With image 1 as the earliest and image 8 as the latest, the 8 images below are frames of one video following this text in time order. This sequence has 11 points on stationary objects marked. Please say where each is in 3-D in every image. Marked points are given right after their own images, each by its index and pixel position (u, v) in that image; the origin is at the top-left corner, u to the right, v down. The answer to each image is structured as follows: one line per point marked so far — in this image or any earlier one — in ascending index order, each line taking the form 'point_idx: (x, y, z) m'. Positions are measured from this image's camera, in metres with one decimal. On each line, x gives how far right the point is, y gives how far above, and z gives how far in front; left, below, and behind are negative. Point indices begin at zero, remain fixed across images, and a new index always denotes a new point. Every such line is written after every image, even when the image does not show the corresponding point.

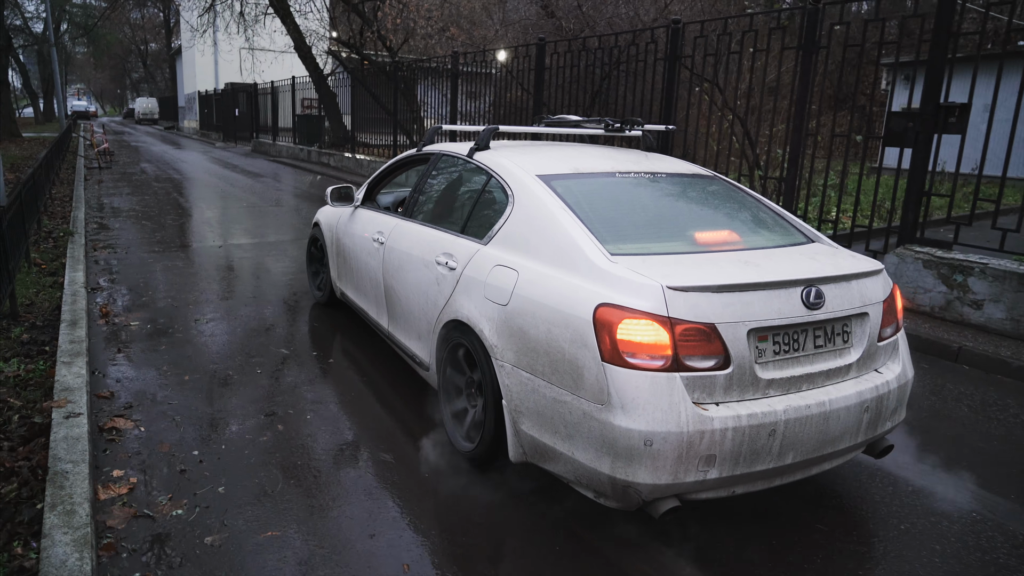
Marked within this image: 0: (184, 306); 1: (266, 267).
0: (-2.9, -0.1, +6.1) m
1: (-2.9, +0.3, +7.9) m
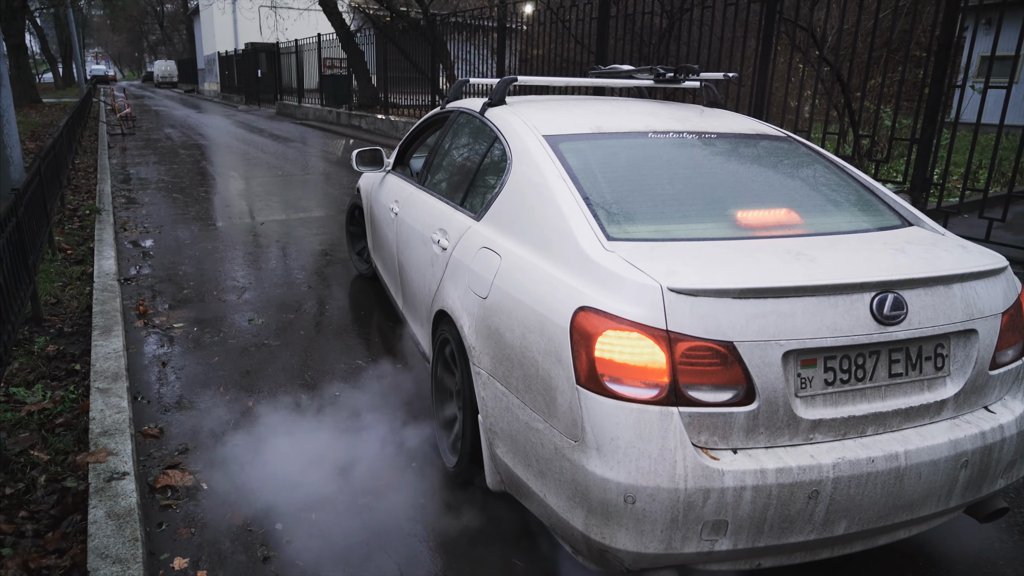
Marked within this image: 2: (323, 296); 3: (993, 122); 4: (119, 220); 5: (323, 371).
0: (-2.1, -0.1, +5.2) m
1: (-2.1, +0.4, +7.0) m
2: (-1.4, -0.1, +5.3) m
3: (+9.2, +3.2, +13.4) m
4: (-4.4, +0.8, +7.9) m
5: (-1.1, -0.5, +3.9) m
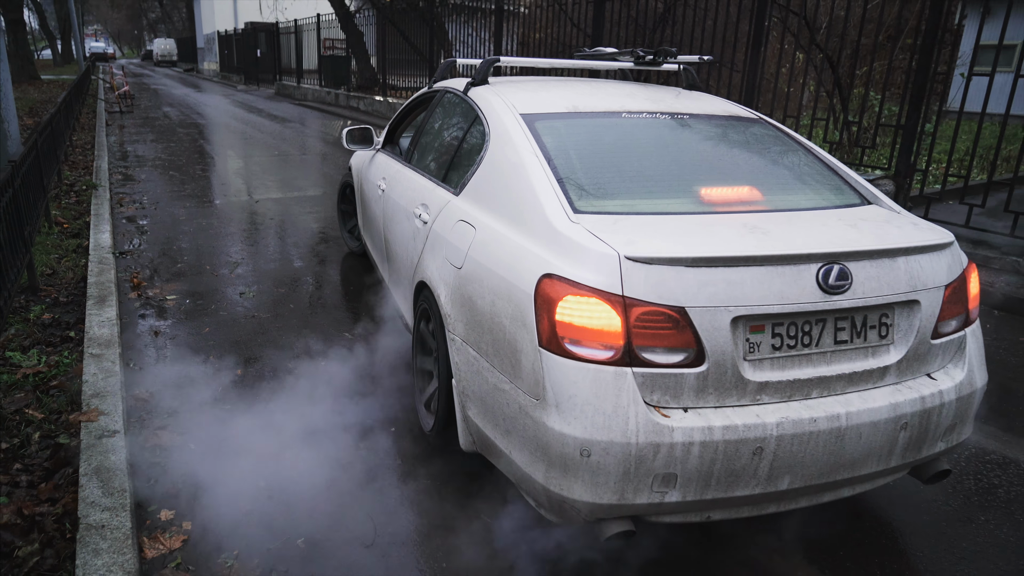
0: (-2.2, +0.1, +5.3) m
1: (-2.2, +0.7, +7.1) m
2: (-1.5, +0.1, +5.4) m
3: (+9.2, +3.4, +13.5) m
4: (-4.5, +1.1, +7.9) m
5: (-1.2, -0.3, +4.0) m
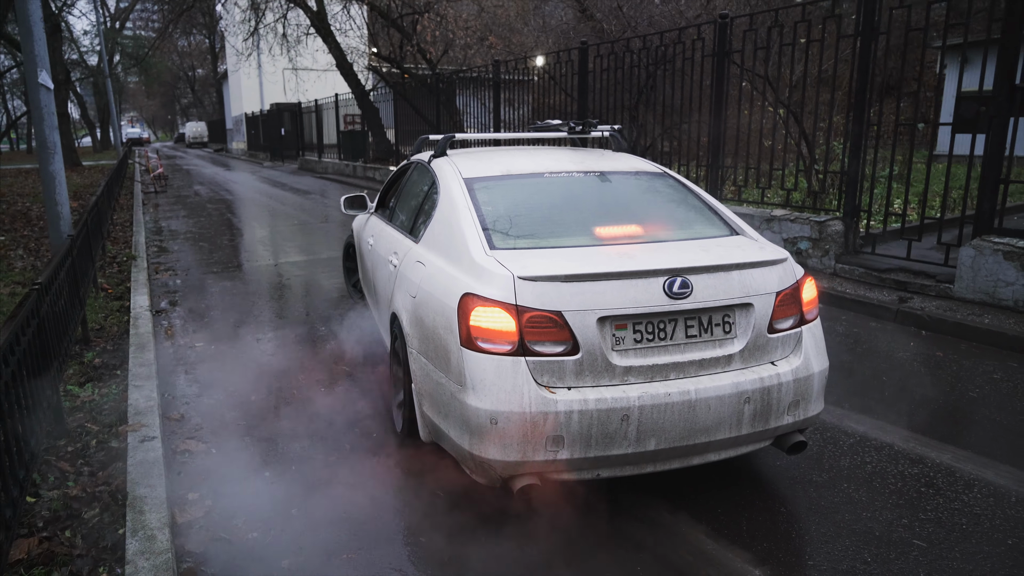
0: (-2.4, -0.3, +6.1) m
1: (-2.3, +0.1, +8.0) m
2: (-1.7, -0.3, +6.2) m
3: (+9.2, +2.7, +14.2) m
4: (-4.6, +0.3, +8.9) m
5: (-1.4, -0.6, +4.8) m
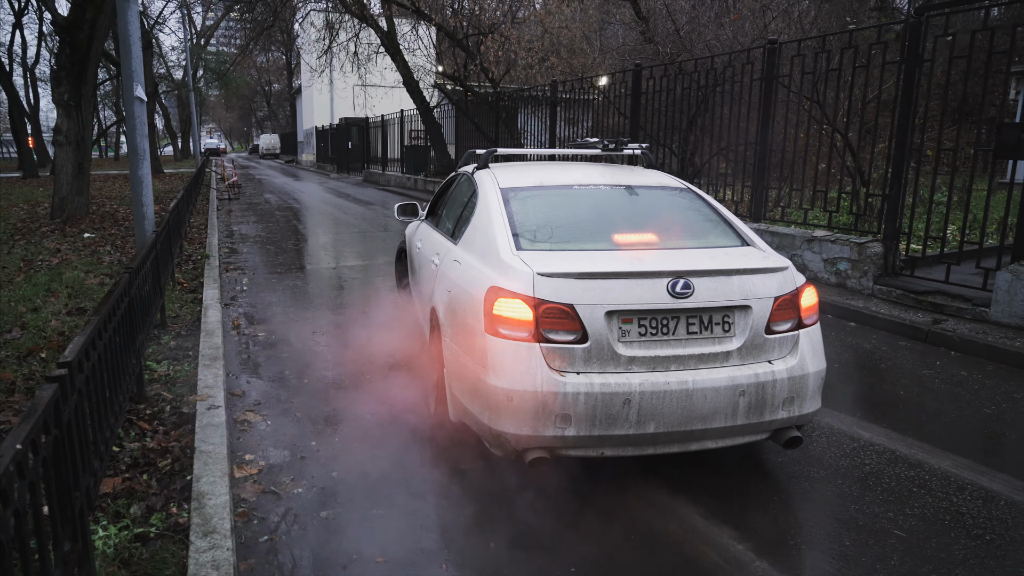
0: (-2.0, -0.3, +6.7) m
1: (-1.8, 0.0, +8.5) m
2: (-1.3, -0.3, +6.7) m
3: (+10.3, +2.1, +13.8) m
4: (-4.0, +0.3, +9.7) m
5: (-1.1, -0.6, +5.2) m
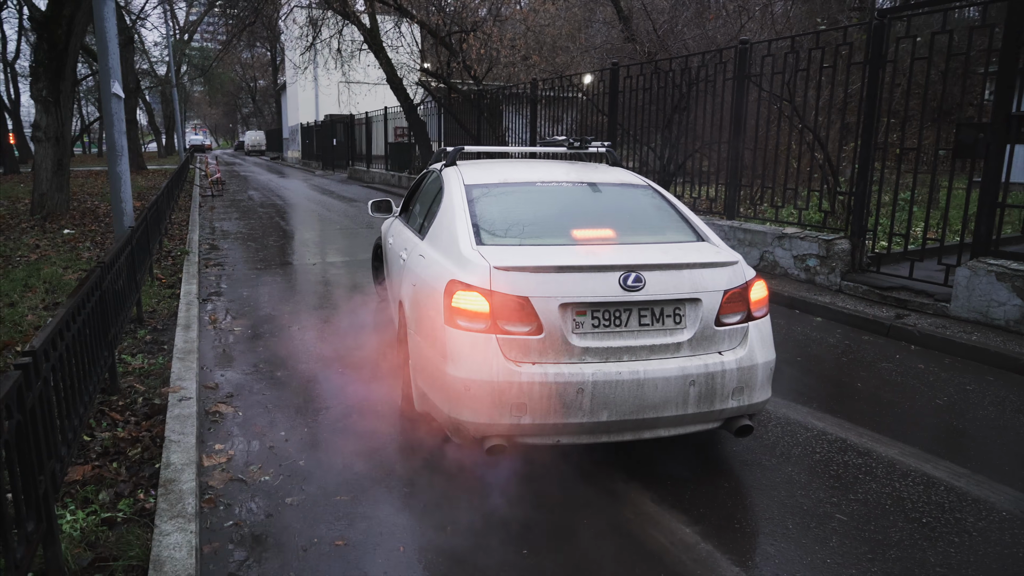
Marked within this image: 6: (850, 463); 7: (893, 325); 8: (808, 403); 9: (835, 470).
0: (-2.3, -0.3, +6.8) m
1: (-2.1, +0.1, +8.6) m
2: (-1.6, -0.2, +6.8) m
3: (+9.9, +2.2, +14.1) m
4: (-4.3, +0.4, +9.7) m
5: (-1.4, -0.5, +5.3) m
6: (+1.8, -0.9, +3.7) m
7: (+3.4, -0.3, +6.2) m
8: (+2.0, -0.8, +4.6) m
9: (+1.7, -1.0, +3.7) m
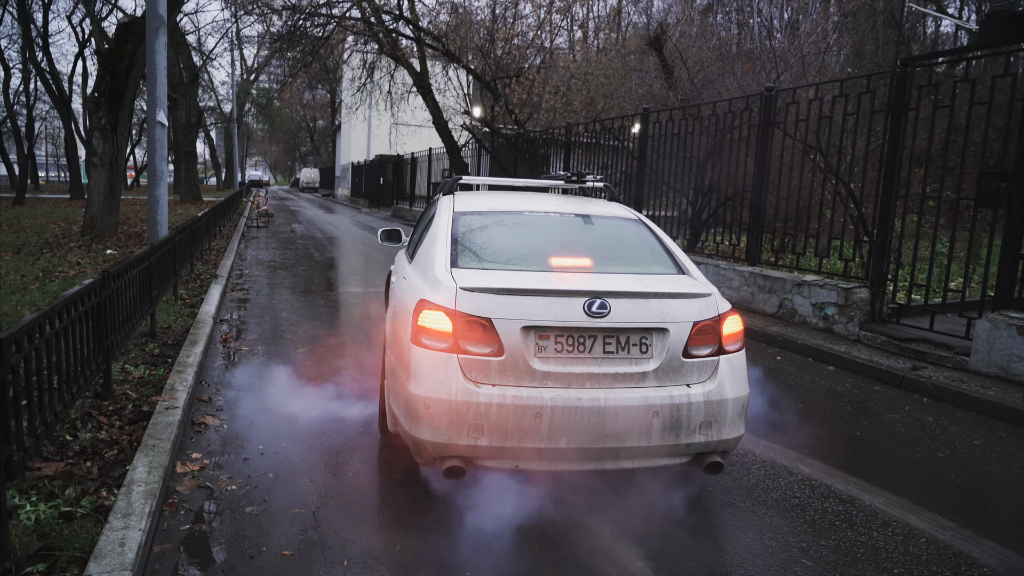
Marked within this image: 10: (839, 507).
0: (-2.2, -0.5, +6.9) m
1: (-1.9, -0.3, +8.8) m
2: (-1.5, -0.5, +6.9) m
3: (+10.5, +0.9, +13.6) m
4: (-4.0, 0.0, +10.0) m
5: (-1.4, -0.7, +5.4) m
6: (+1.6, -1.1, +3.6) m
7: (+3.4, -0.8, +6.0) m
8: (+1.9, -1.0, +4.5) m
9: (+1.5, -1.2, +3.5) m
10: (+1.7, -1.1, +3.6) m
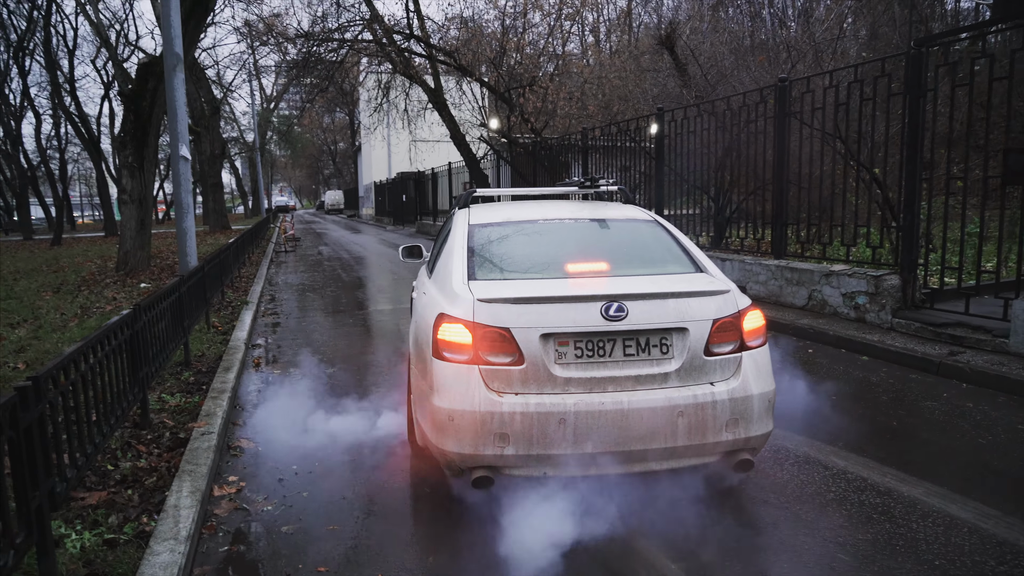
0: (-2.0, -0.7, +7.0) m
1: (-1.6, -0.5, +8.9) m
2: (-1.3, -0.7, +7.0) m
3: (+10.9, +1.4, +13.2) m
4: (-3.6, -0.3, +10.2) m
5: (-1.2, -0.8, +5.5) m
6: (+1.8, -1.1, +3.5) m
7: (+3.6, -0.6, +5.9) m
8: (+2.0, -1.0, +4.4) m
9: (+1.7, -1.1, +3.5) m
10: (+1.9, -1.1, +3.6) m
